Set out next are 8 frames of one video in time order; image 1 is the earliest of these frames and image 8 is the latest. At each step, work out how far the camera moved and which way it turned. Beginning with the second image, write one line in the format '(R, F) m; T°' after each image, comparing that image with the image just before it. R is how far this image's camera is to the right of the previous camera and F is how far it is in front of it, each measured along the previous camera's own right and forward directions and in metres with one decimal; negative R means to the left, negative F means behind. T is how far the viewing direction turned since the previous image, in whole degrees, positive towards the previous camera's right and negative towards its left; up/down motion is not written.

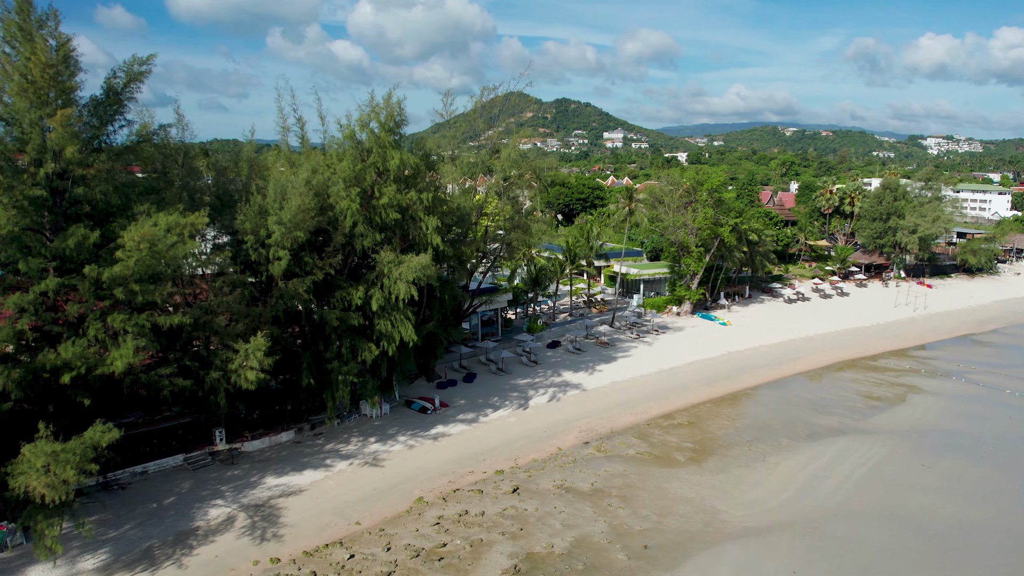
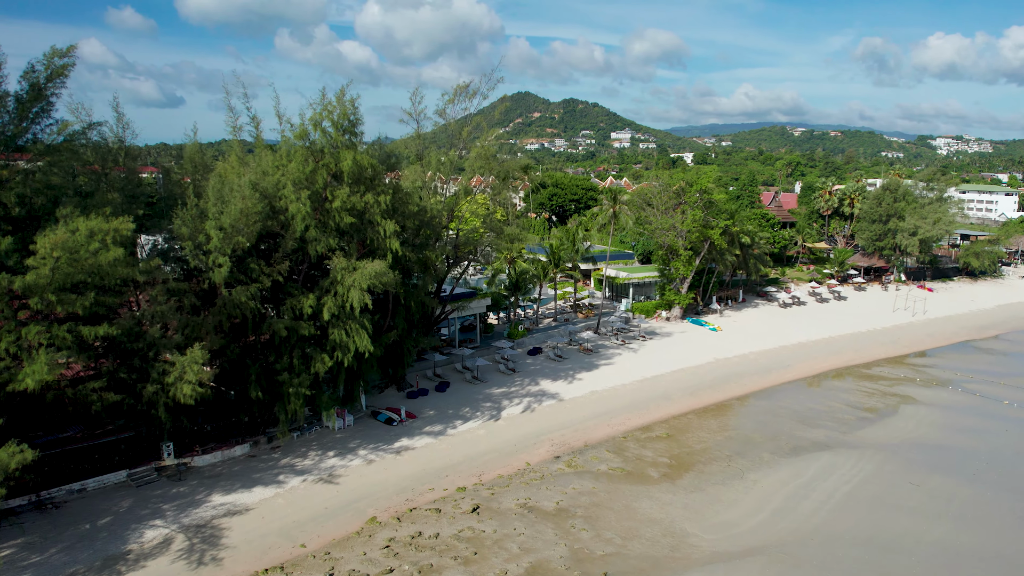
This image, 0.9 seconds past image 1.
(+1.6, +1.1) m; -1°
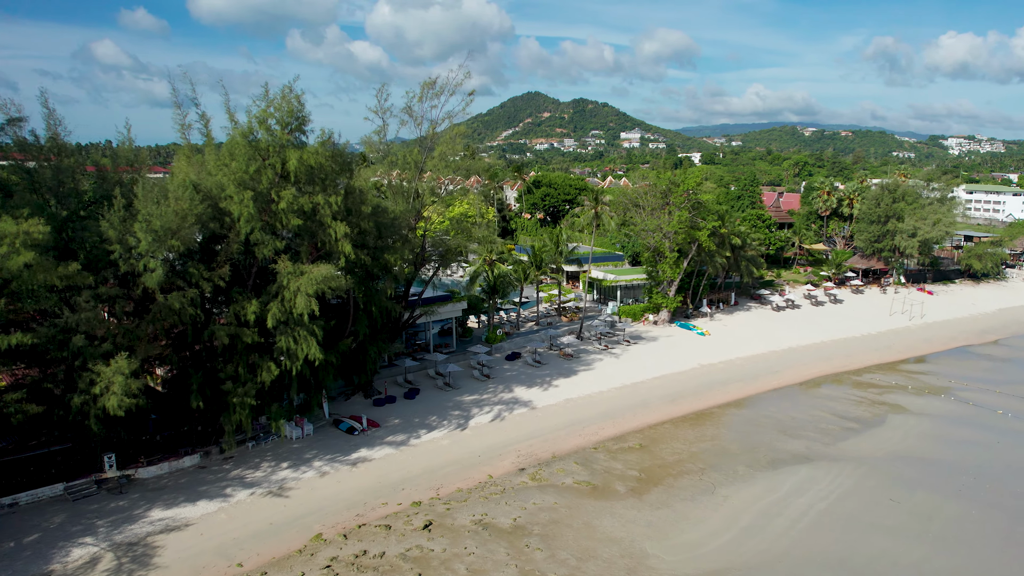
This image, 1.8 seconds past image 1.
(+1.7, +1.0) m; -1°
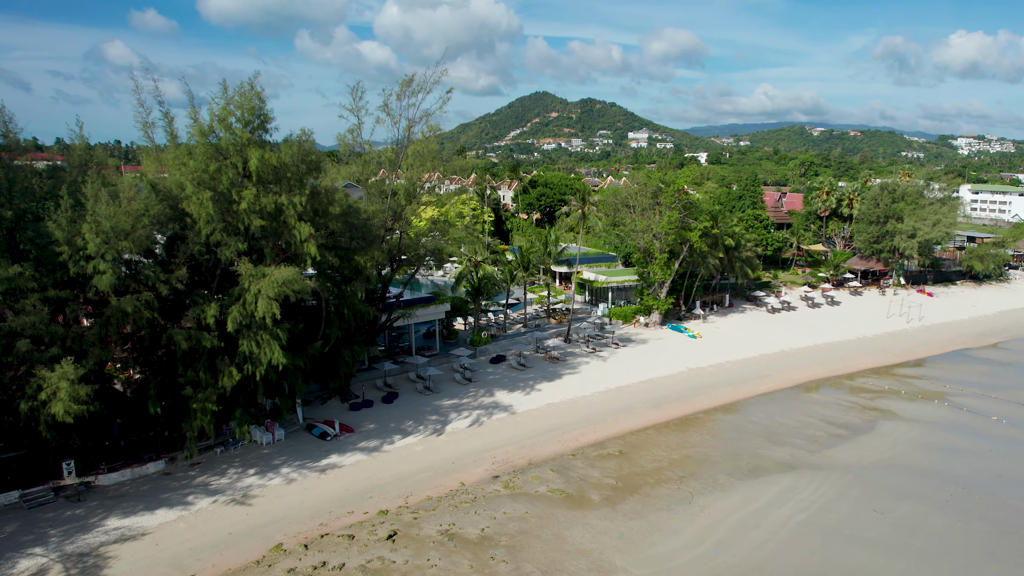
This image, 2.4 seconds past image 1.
(+1.2, +0.6) m; -1°
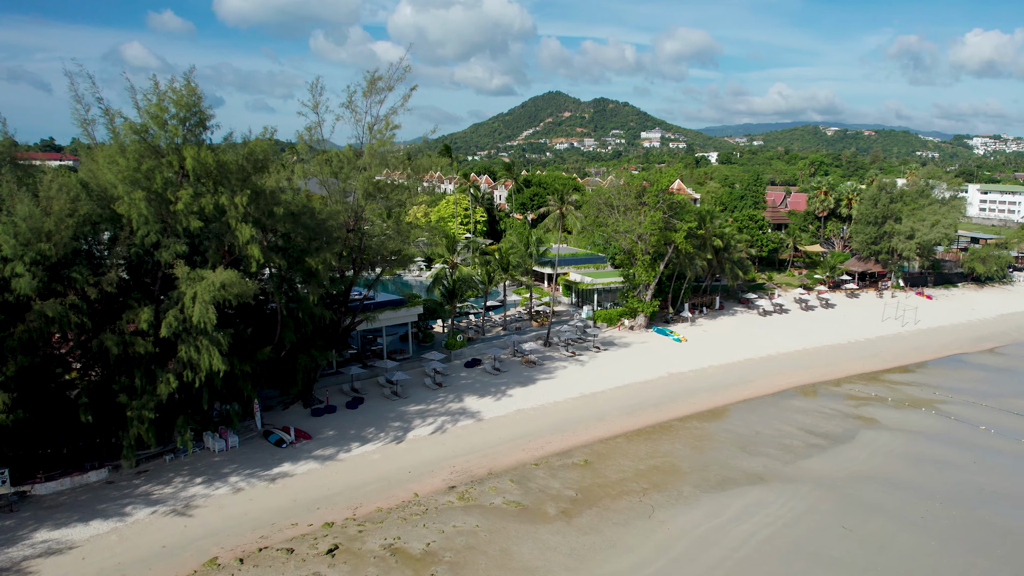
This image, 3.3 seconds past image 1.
(+1.9, +0.8) m; -1°
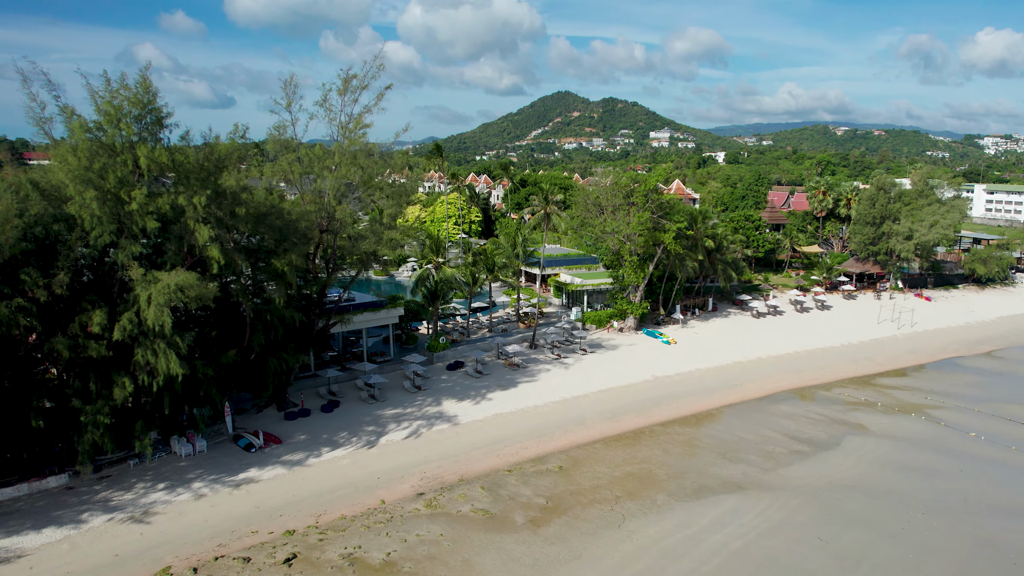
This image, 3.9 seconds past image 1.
(+1.3, +0.5) m; -1°
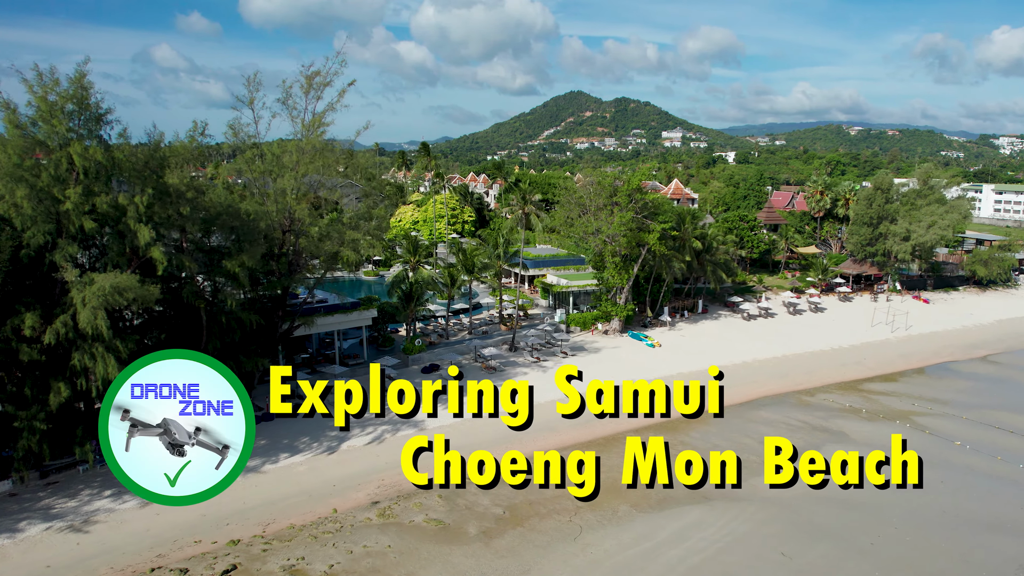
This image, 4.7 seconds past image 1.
(+1.7, +0.7) m; -1°
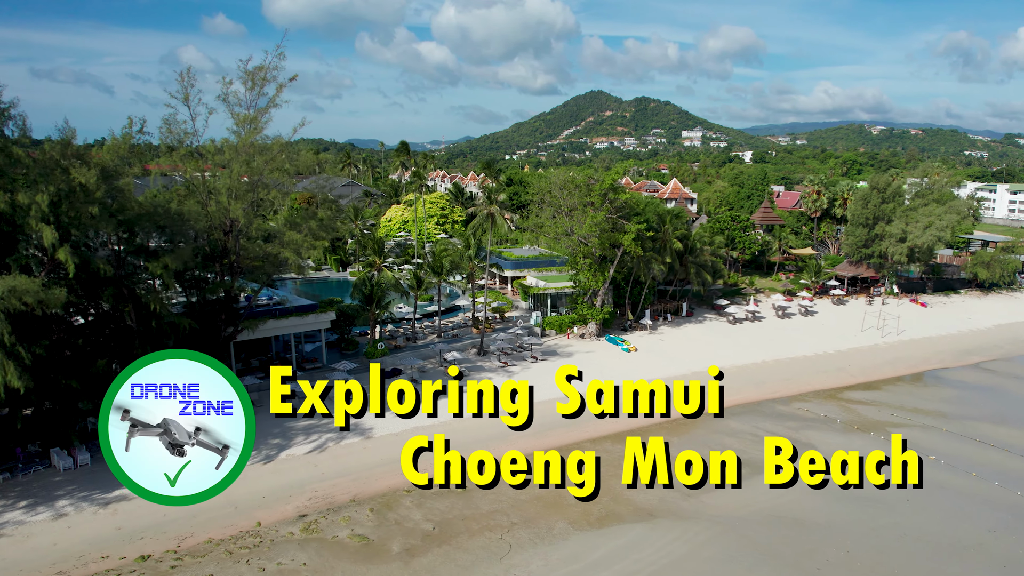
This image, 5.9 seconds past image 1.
(+2.6, +1.0) m; -1°
